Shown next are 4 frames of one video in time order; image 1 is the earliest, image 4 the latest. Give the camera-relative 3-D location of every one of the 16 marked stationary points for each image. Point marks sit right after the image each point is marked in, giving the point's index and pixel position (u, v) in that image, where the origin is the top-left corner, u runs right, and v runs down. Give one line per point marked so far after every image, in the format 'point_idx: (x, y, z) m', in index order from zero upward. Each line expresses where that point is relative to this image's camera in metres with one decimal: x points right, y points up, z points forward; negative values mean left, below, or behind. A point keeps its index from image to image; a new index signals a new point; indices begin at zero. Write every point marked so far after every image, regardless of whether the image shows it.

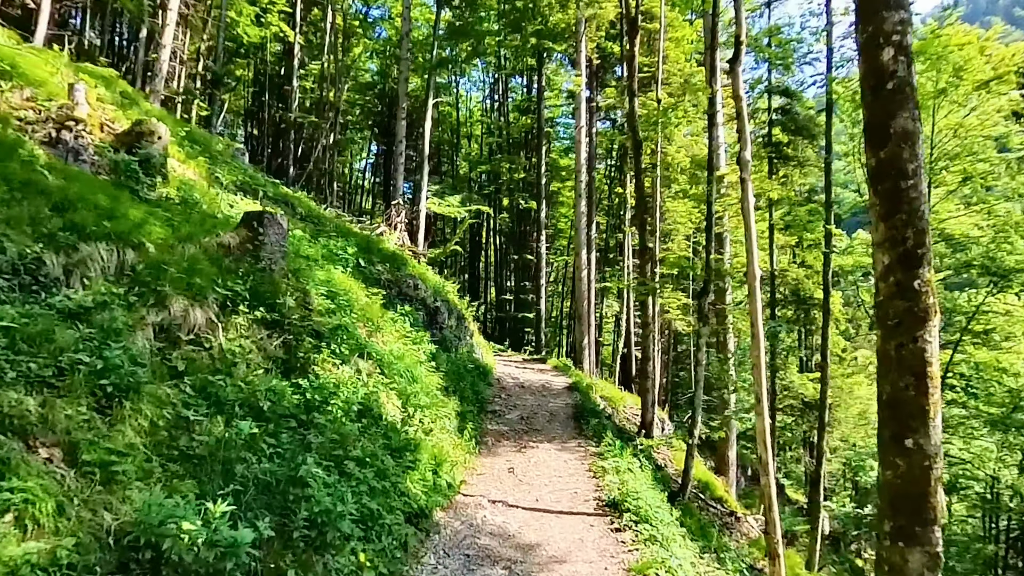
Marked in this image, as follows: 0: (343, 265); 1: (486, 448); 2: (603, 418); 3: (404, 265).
0: (-3.4, +0.5, +9.0) m
1: (-0.5, -3.0, +8.6) m
2: (+2.2, -3.2, +11.1) m
3: (-2.9, +0.6, +11.9) m
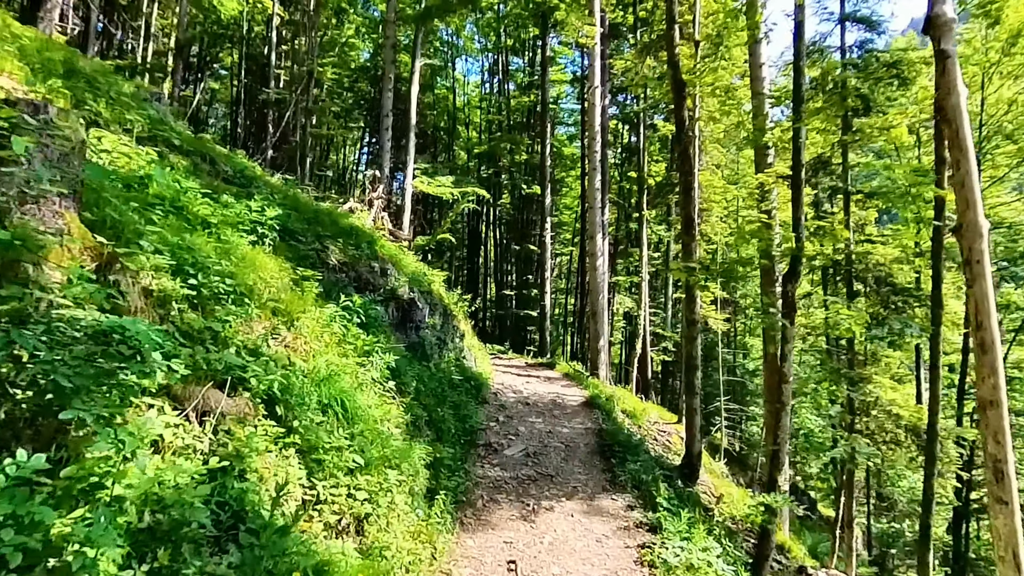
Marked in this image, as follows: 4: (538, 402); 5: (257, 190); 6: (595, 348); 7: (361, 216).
0: (-3.4, +0.7, +6.0) m
1: (-0.5, -2.8, +5.5) m
2: (+2.2, -2.9, +8.0) m
3: (-2.8, +0.9, +8.8) m
4: (+0.6, -2.7, +10.5) m
5: (-4.5, +1.8, +8.0) m
6: (+3.1, -2.3, +17.1) m
7: (-4.1, +1.9, +12.2) m
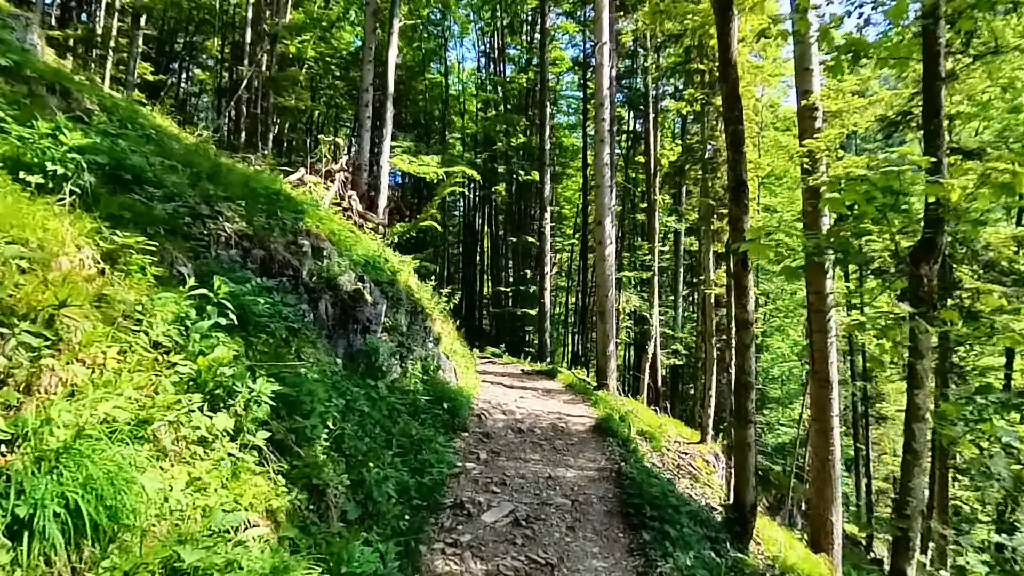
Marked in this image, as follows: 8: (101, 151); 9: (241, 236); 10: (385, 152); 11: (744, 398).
0: (-3.7, +0.9, +3.5) m
1: (-0.7, -2.6, +3.0) m
2: (+2.0, -2.8, +5.5) m
3: (-3.1, +1.0, +6.3) m
4: (+0.4, -2.5, +8.0) m
5: (-4.8, +1.9, +5.5) m
6: (+2.9, -2.1, +14.6) m
7: (-4.3, +2.1, +9.6) m
8: (-4.0, +1.3, +4.4) m
9: (-3.1, +0.6, +5.2) m
10: (-4.4, +4.7, +15.5) m
11: (+3.3, -1.6, +6.5) m
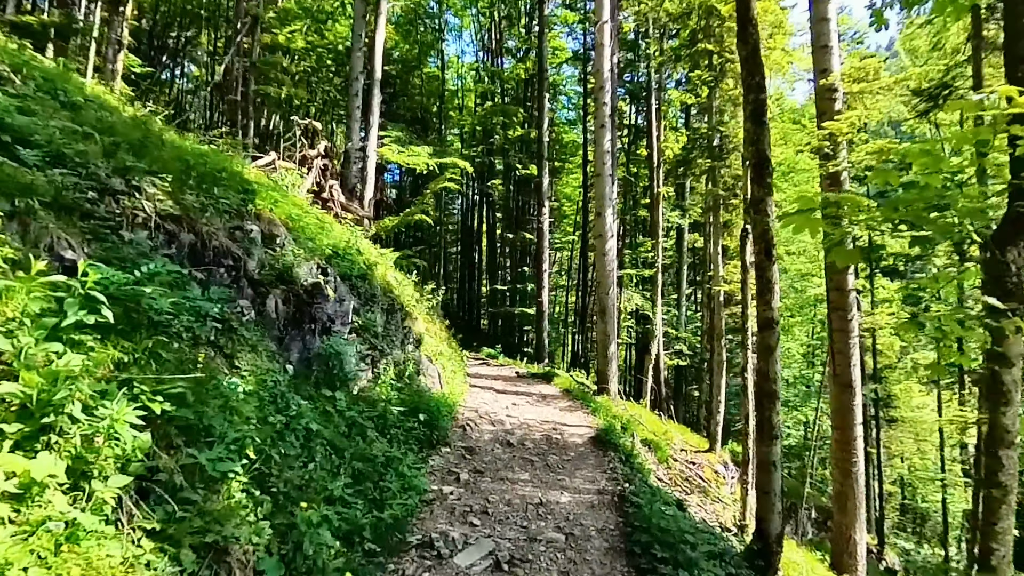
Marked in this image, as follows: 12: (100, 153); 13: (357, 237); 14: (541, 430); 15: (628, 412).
0: (-3.8, +1.0, +2.6) m
1: (-0.9, -2.5, +2.1) m
2: (+1.8, -2.7, +4.6) m
3: (-3.2, +1.1, +5.4) m
4: (+0.2, -2.4, +7.1) m
5: (-4.9, +2.0, +4.6) m
6: (+2.8, -2.0, +13.7) m
7: (-4.5, +2.2, +8.7) m
8: (-4.2, +1.4, +3.5) m
9: (-3.3, +0.7, +4.2) m
10: (-4.5, +4.8, +14.6) m
11: (+3.2, -1.5, +5.5) m
12: (-3.9, +1.3, +4.3) m
13: (-2.8, +0.9, +8.1) m
14: (+0.5, -2.4, +7.6) m
15: (+2.9, -3.1, +11.1) m
